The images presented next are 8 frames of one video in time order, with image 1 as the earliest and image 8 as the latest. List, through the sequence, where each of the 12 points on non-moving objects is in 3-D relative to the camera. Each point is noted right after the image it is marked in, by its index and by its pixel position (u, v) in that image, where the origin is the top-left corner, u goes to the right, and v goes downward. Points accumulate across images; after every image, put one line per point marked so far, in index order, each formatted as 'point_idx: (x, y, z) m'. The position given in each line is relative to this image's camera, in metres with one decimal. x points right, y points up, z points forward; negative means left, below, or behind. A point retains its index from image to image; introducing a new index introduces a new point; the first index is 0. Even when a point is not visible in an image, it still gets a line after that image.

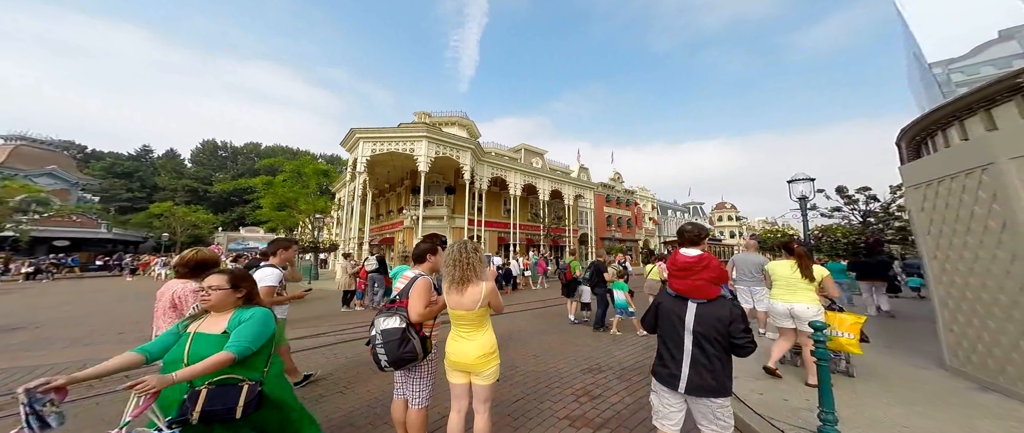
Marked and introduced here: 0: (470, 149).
0: (-2.8, +3.9, +17.6) m
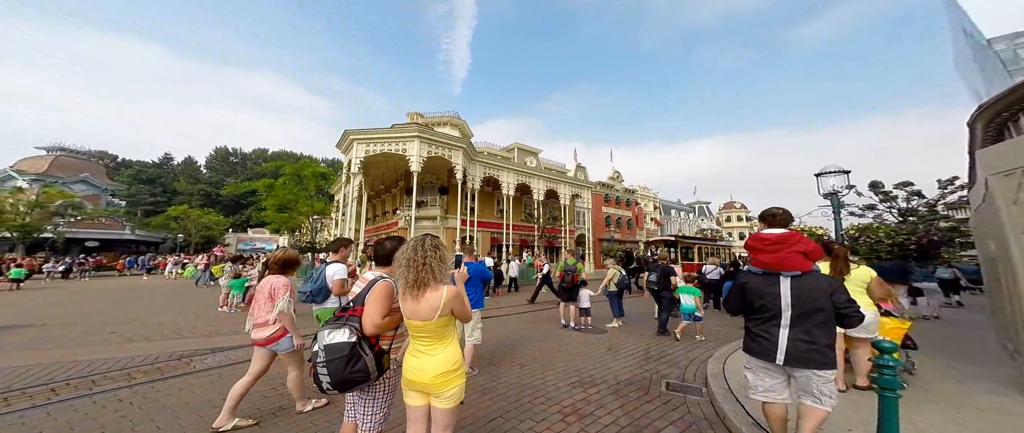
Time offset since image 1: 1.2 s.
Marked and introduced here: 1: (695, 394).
0: (-2.9, +3.8, +17.1) m
1: (+2.4, -2.3, +4.0) m
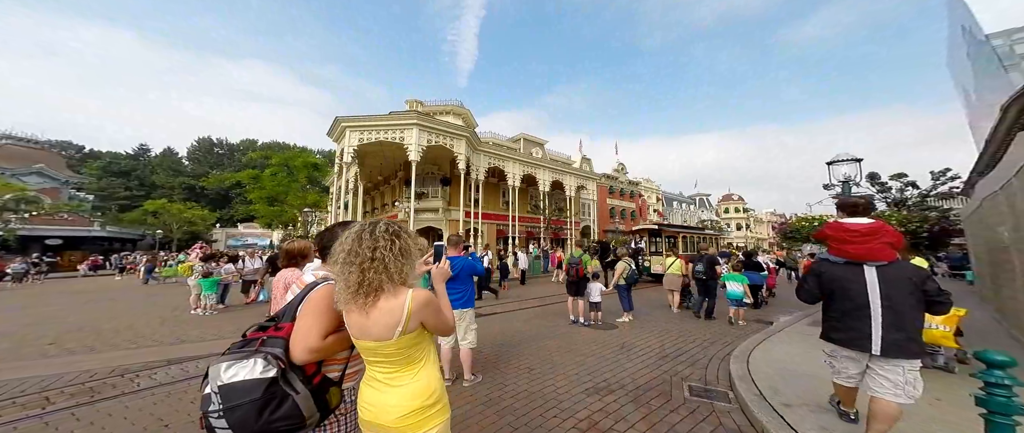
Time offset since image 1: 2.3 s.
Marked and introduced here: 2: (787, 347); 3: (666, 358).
0: (-3.0, +4.3, +16.5) m
1: (+2.5, -2.2, +3.6) m
2: (+4.5, -2.1, +4.9) m
3: (+2.6, -2.3, +5.0) m
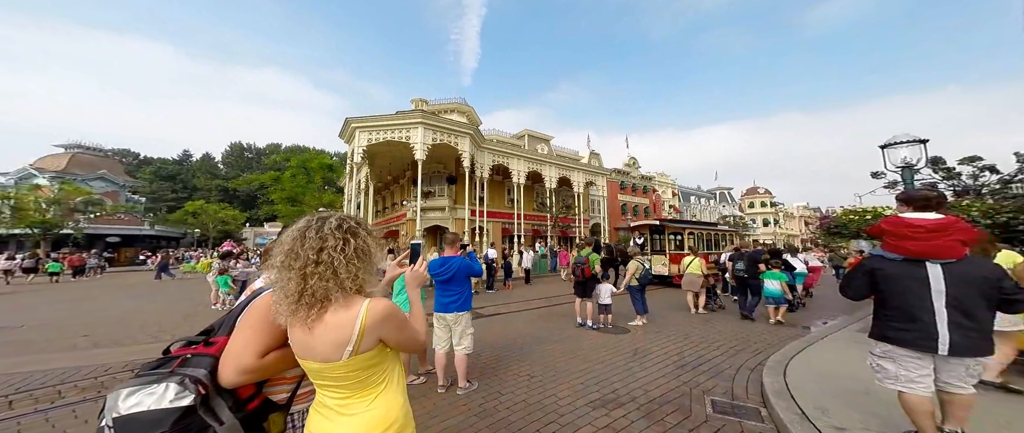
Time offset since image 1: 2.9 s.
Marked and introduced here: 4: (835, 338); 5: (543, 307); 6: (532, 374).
0: (-2.4, +4.4, +16.3) m
1: (+2.5, -2.1, +3.2) m
2: (+4.5, -2.0, +4.4) m
3: (+2.6, -2.2, +4.6) m
4: (+5.4, -2.1, +5.2) m
5: (+0.9, -2.6, +8.6) m
6: (+0.3, -2.2, +4.4) m
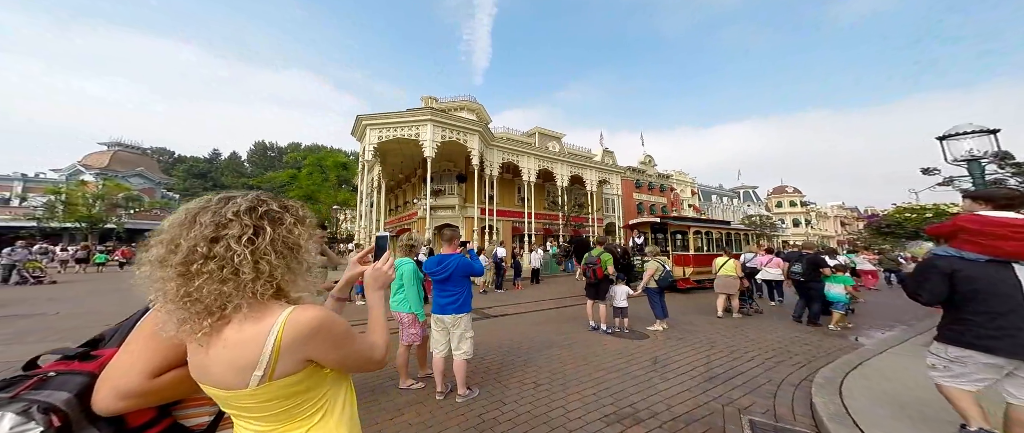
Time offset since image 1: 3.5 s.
0: (-1.7, +4.5, +16.0) m
1: (+2.5, -2.0, +2.7) m
2: (+4.6, -1.9, +3.8) m
3: (+2.7, -2.2, +4.1) m
4: (+5.5, -2.0, +4.5) m
5: (+1.1, -2.5, +8.2) m
6: (+0.3, -2.1, +4.0) m
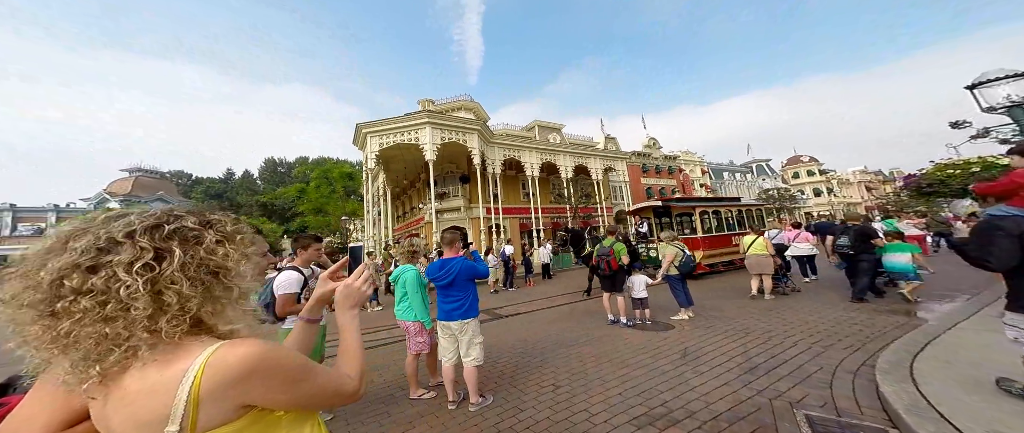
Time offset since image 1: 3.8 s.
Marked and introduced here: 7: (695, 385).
0: (-1.6, +4.5, +15.7) m
1: (+2.7, -1.7, +2.3) m
2: (+4.8, -1.5, +3.3) m
3: (+2.9, -1.8, +3.7) m
4: (+5.7, -1.5, +4.0) m
5: (+1.5, -2.2, +7.9) m
6: (+0.5, -2.0, +3.6) m
7: (+2.0, -1.9, +3.4) m
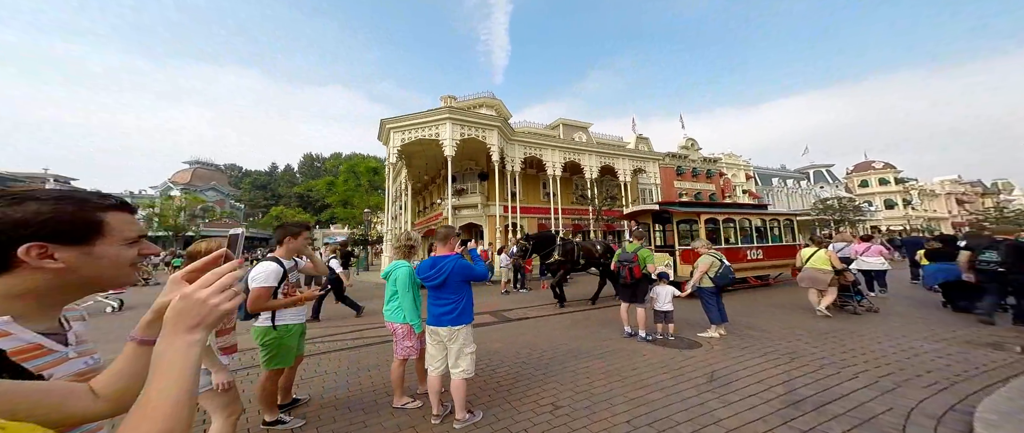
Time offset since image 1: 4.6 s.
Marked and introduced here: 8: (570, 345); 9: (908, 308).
0: (-0.5, +4.6, +15.4) m
1: (+2.5, -1.8, +1.7) m
2: (+4.7, -1.6, +2.6) m
3: (+2.8, -1.9, +3.1) m
4: (+5.7, -1.7, +3.2) m
5: (+1.8, -2.3, +7.4) m
6: (+0.5, -2.0, +3.2) m
7: (+1.9, -1.9, +2.9) m
8: (+0.9, -2.1, +5.0) m
9: (+9.0, -2.1, +7.0) m
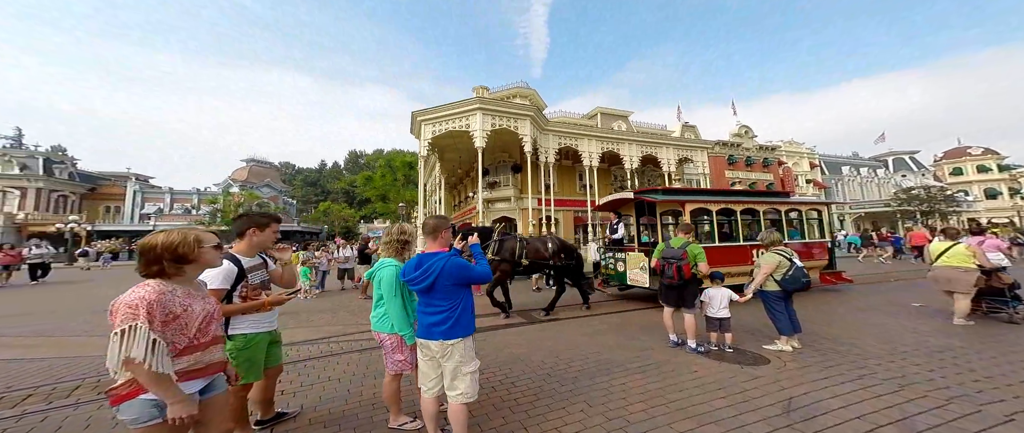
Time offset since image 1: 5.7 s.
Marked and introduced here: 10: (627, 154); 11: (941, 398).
0: (+1.1, +5.0, +14.7) m
1: (+2.4, -1.7, +0.8) m
2: (+4.7, -1.5, +1.4) m
3: (+2.9, -1.8, +2.1) m
4: (+5.8, -1.5, +1.9) m
5: (+2.4, -2.1, +6.5) m
6: (+0.6, -1.8, +2.5) m
7: (+2.0, -1.8, +2.0) m
8: (+1.3, -1.9, +4.3) m
9: (+9.5, -1.9, +5.4) m
10: (+6.6, +3.6, +17.3) m
11: (+4.1, -1.8, +3.0) m
